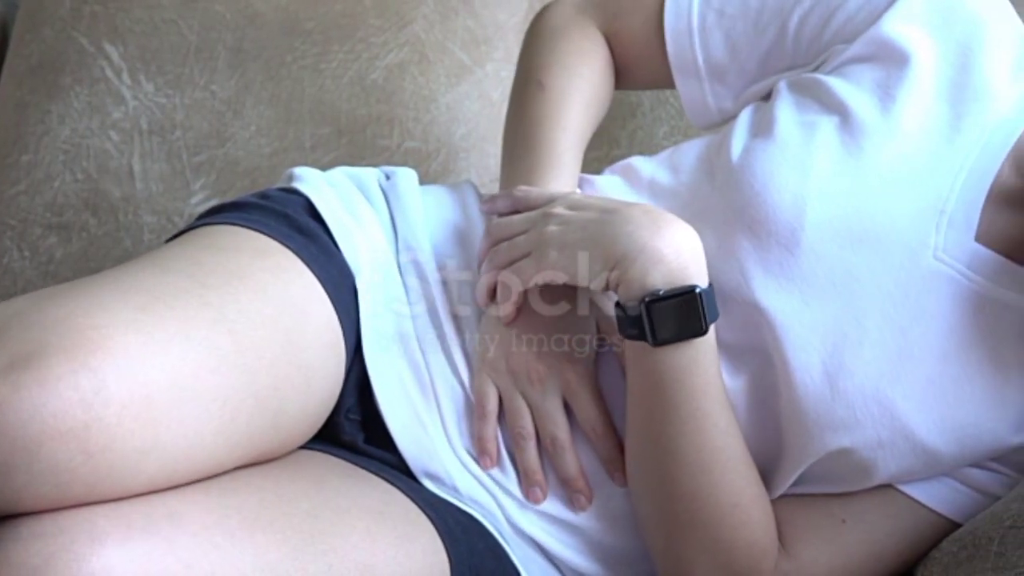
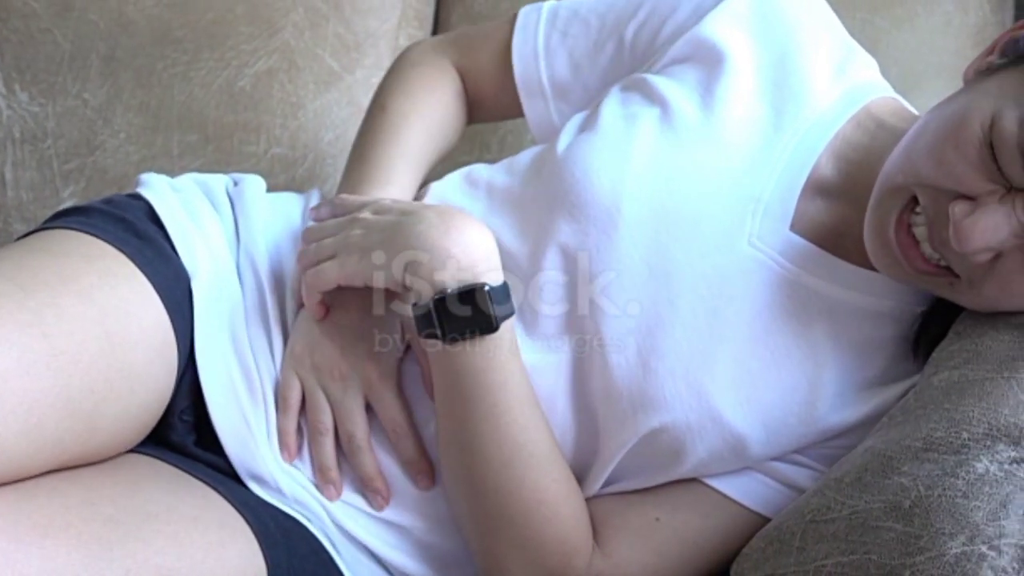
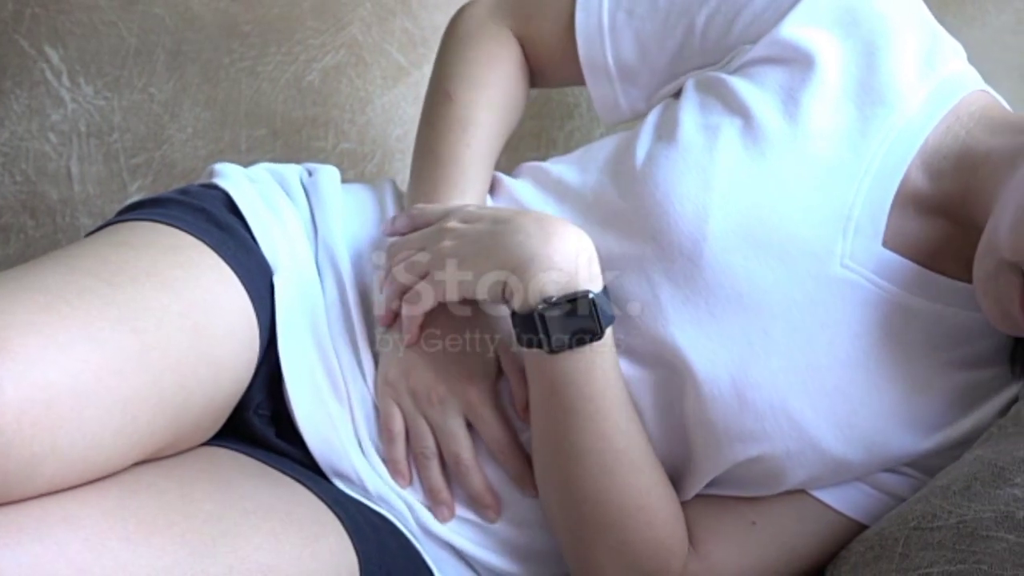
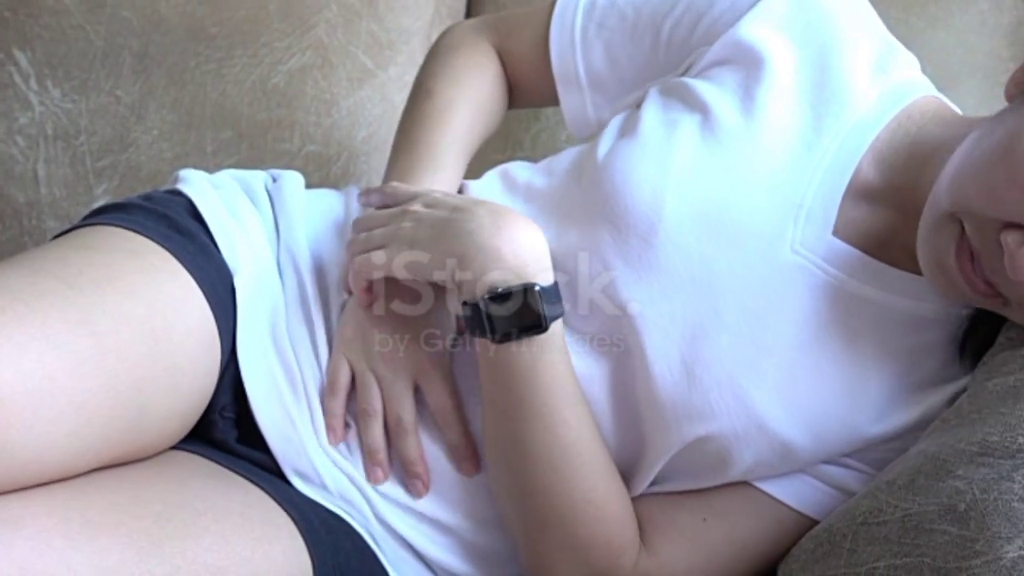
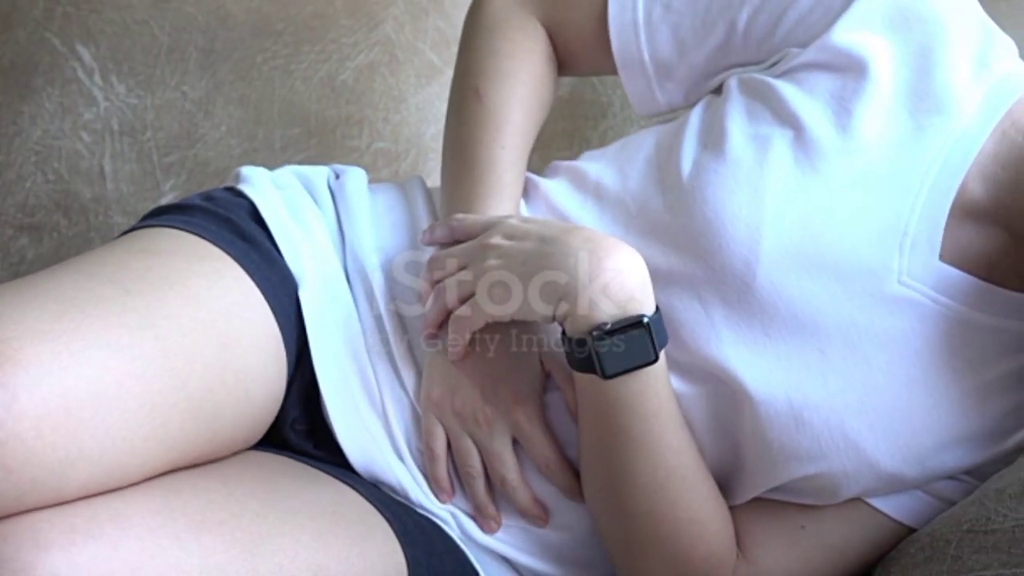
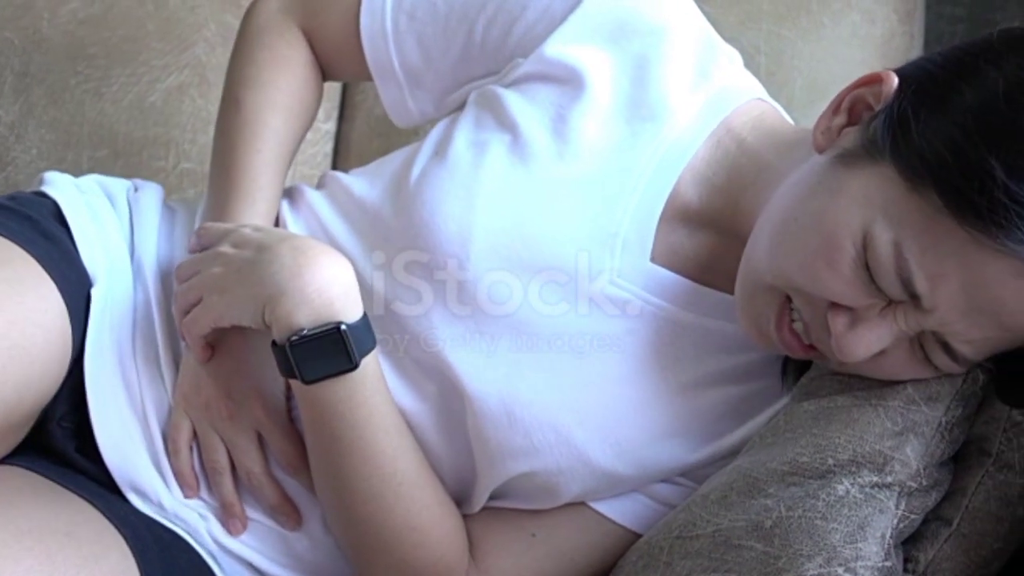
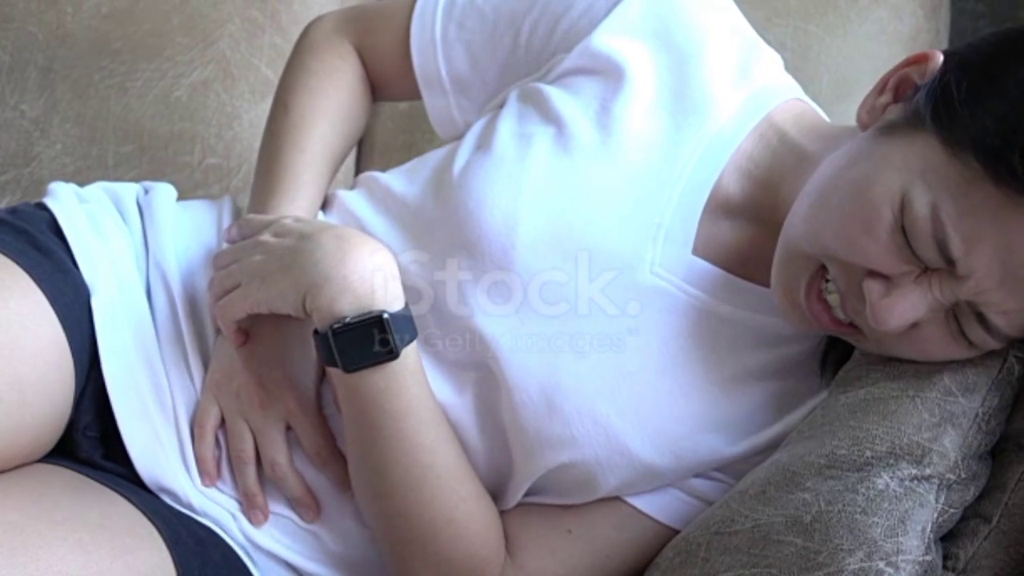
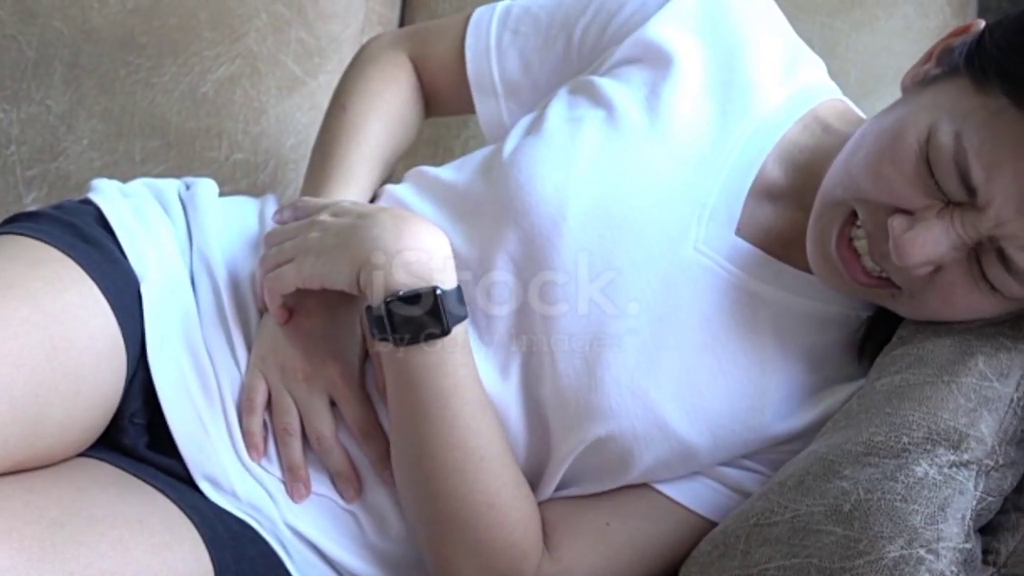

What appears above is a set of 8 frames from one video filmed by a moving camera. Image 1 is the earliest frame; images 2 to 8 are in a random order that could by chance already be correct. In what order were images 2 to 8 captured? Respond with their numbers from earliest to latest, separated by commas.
5, 3, 4, 2, 8, 7, 6
